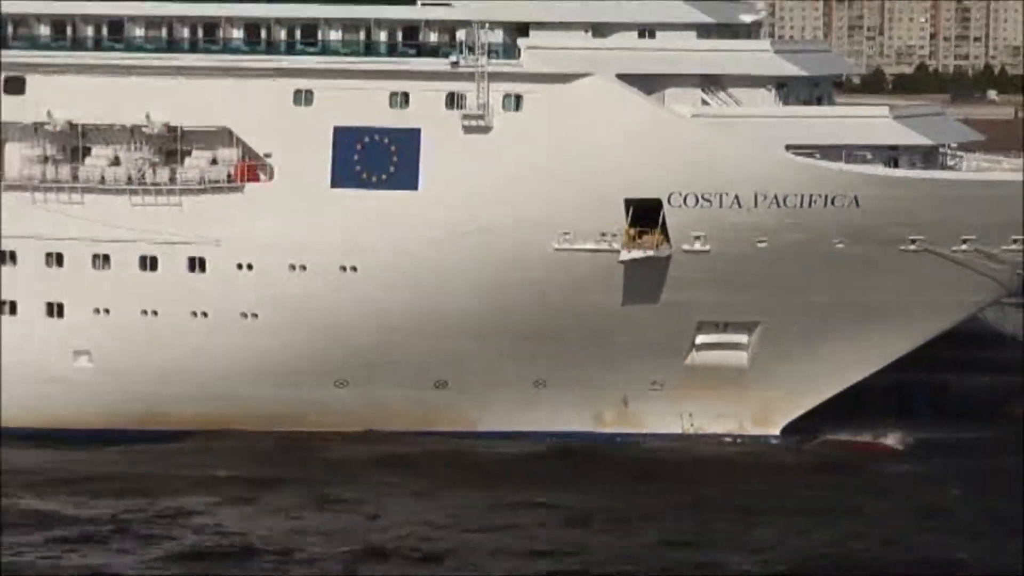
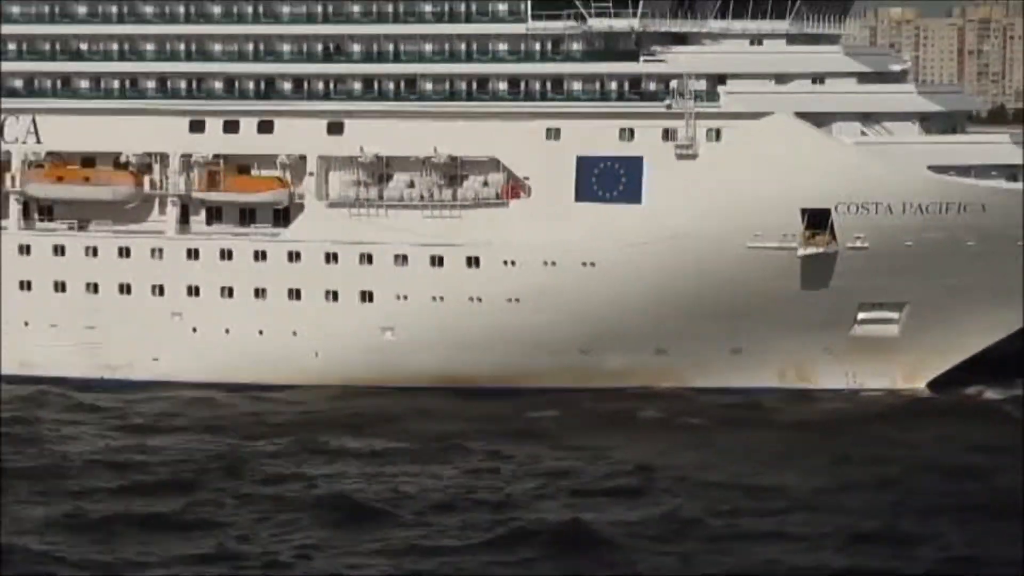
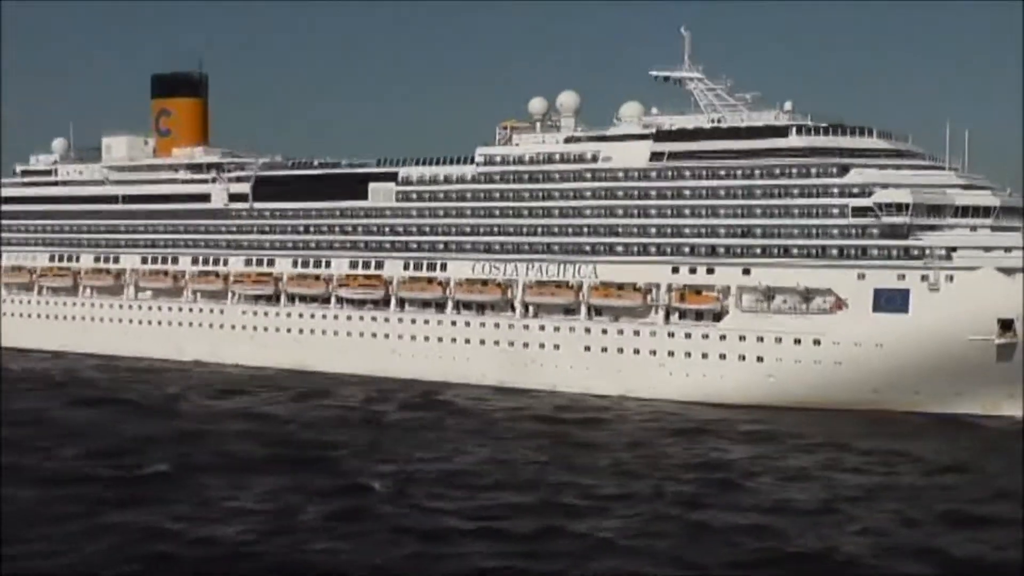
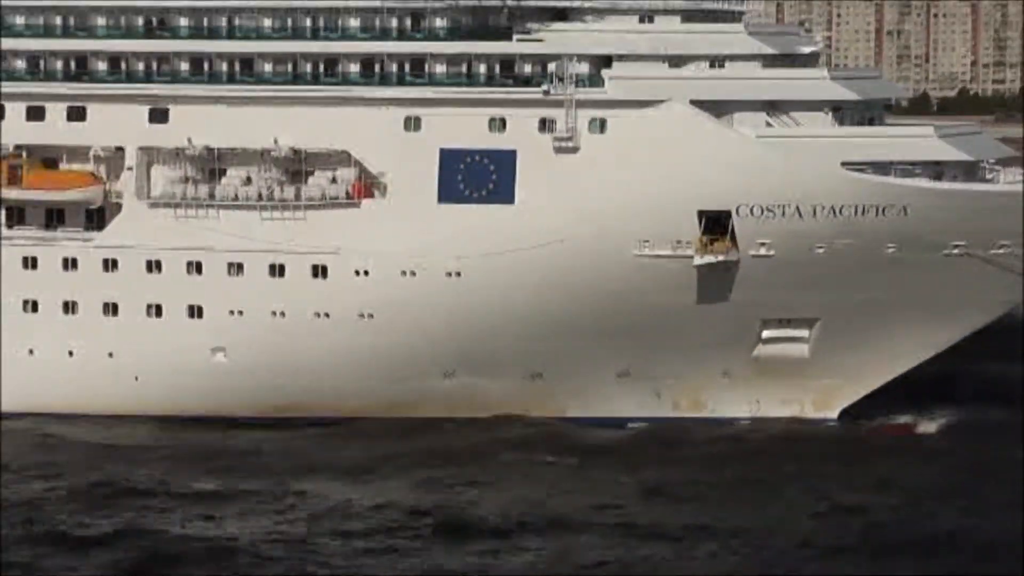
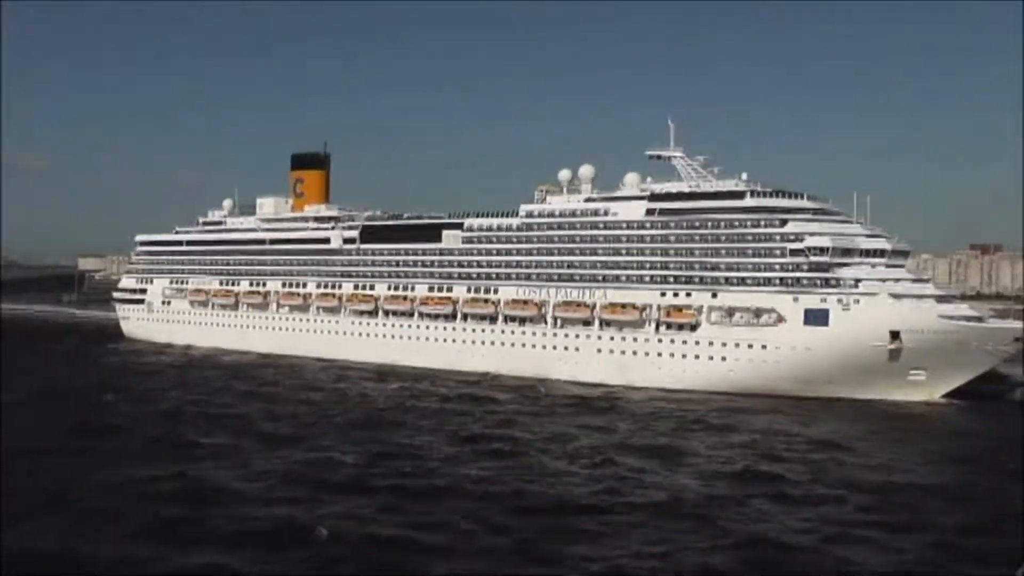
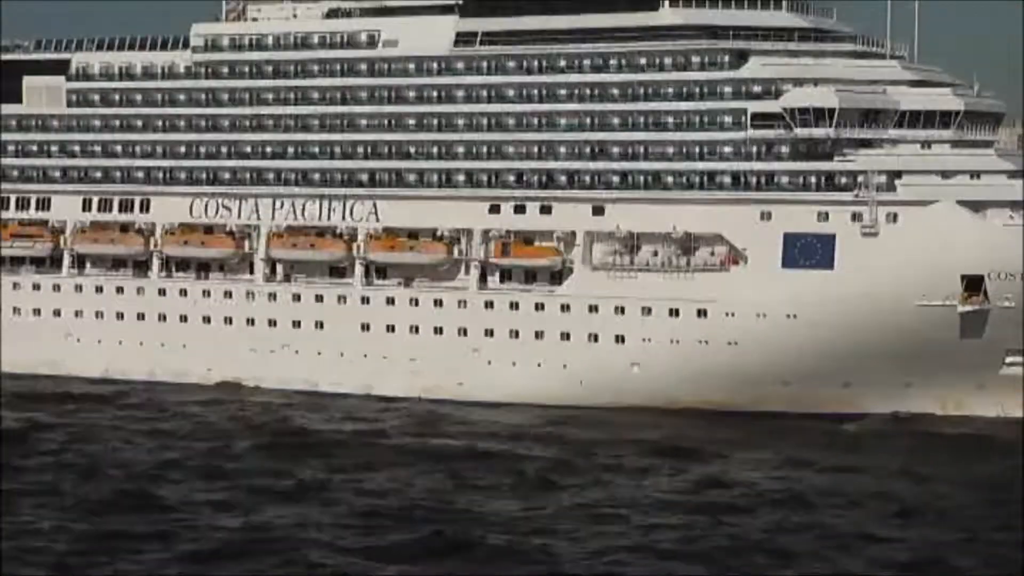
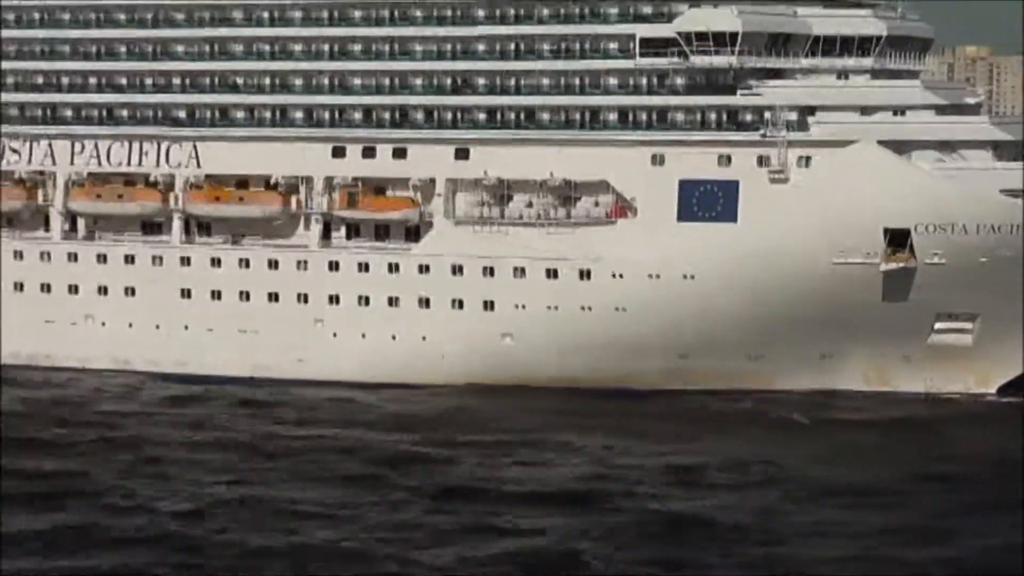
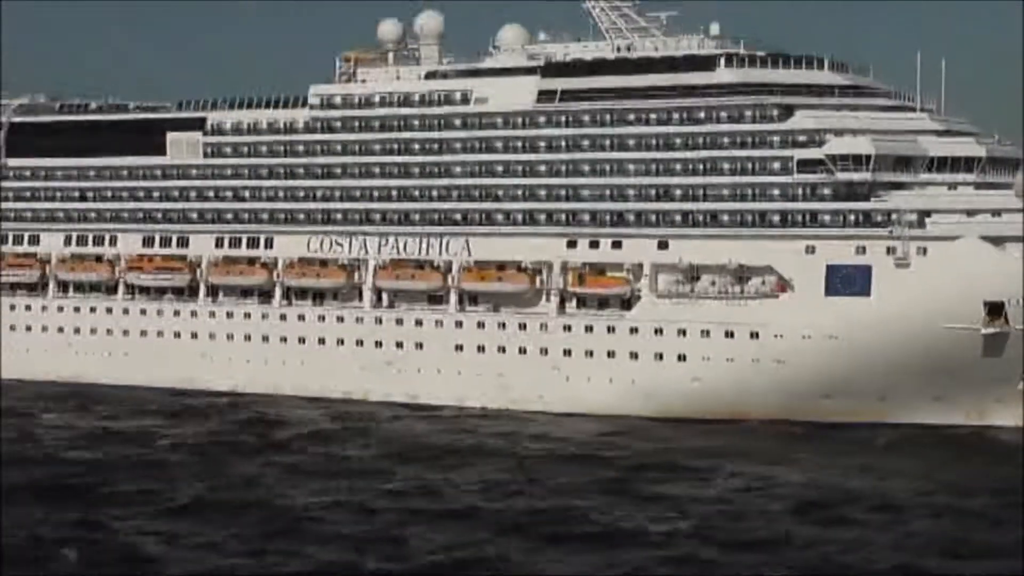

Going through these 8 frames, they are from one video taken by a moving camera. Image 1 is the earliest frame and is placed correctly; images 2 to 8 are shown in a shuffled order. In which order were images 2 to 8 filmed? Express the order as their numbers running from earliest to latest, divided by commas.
4, 2, 7, 6, 8, 3, 5
